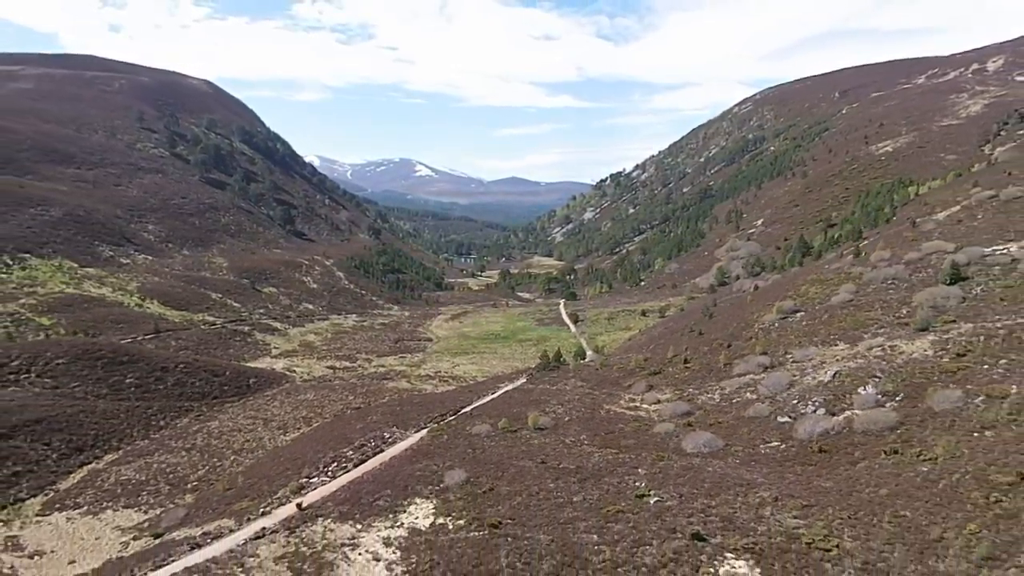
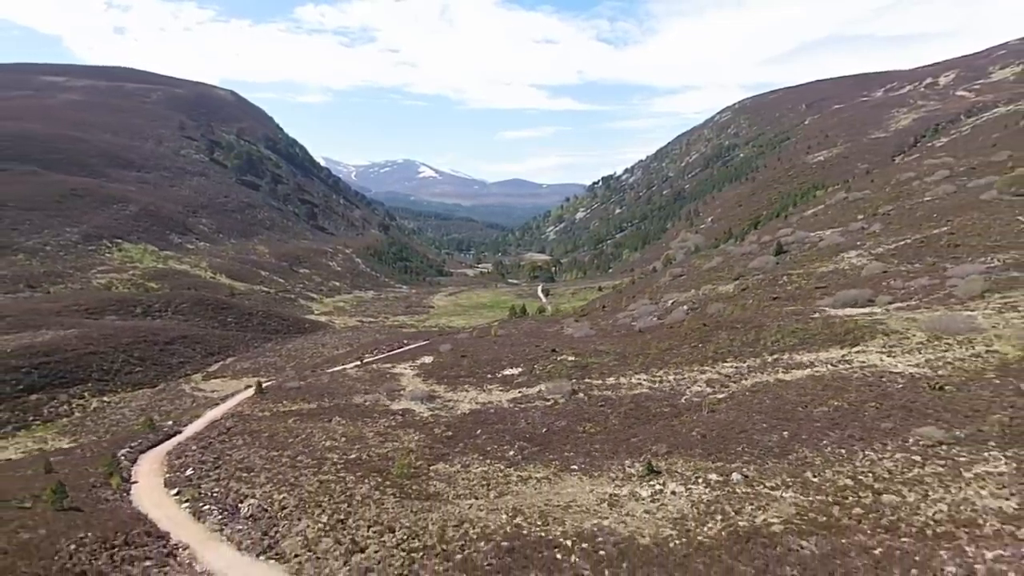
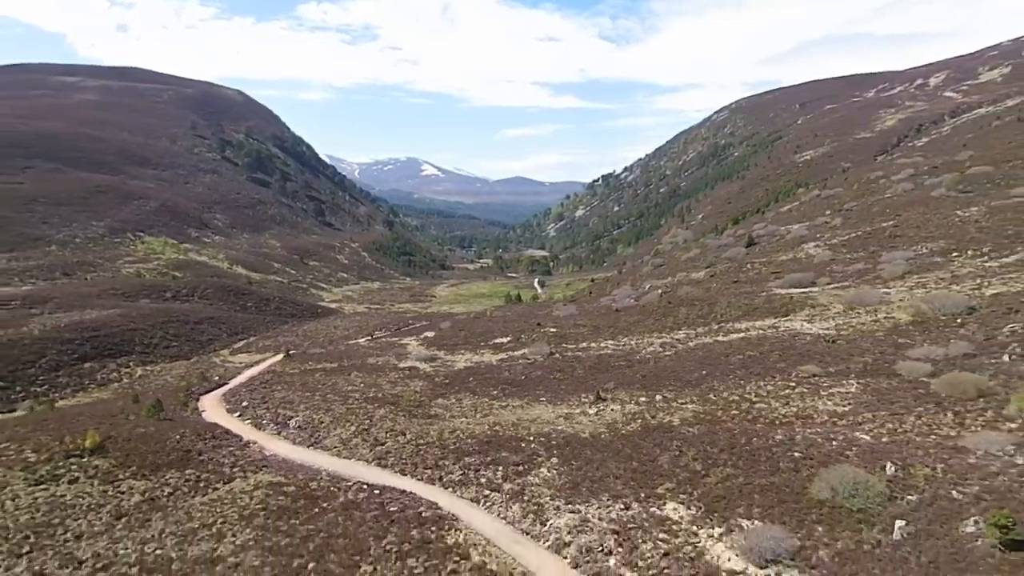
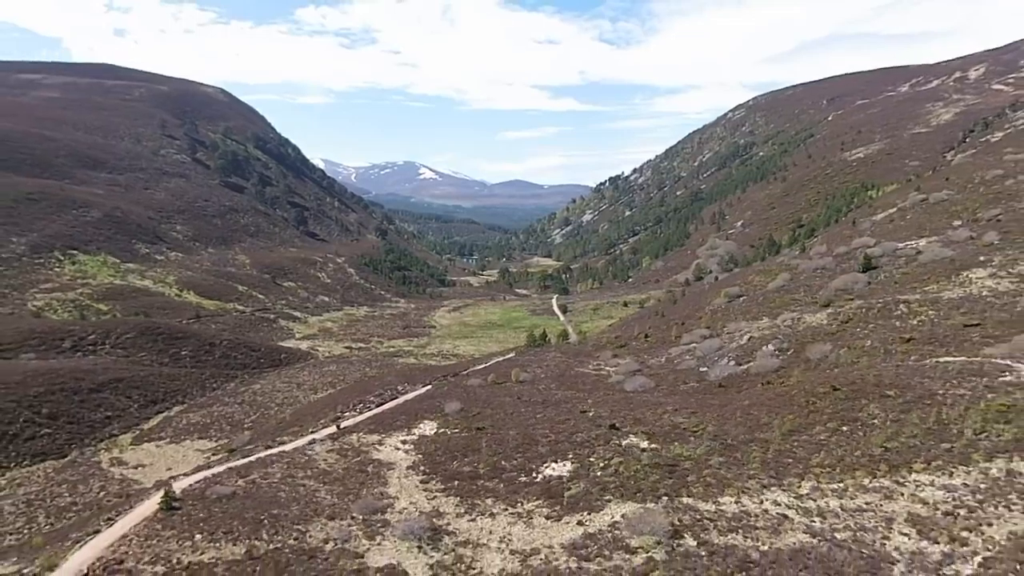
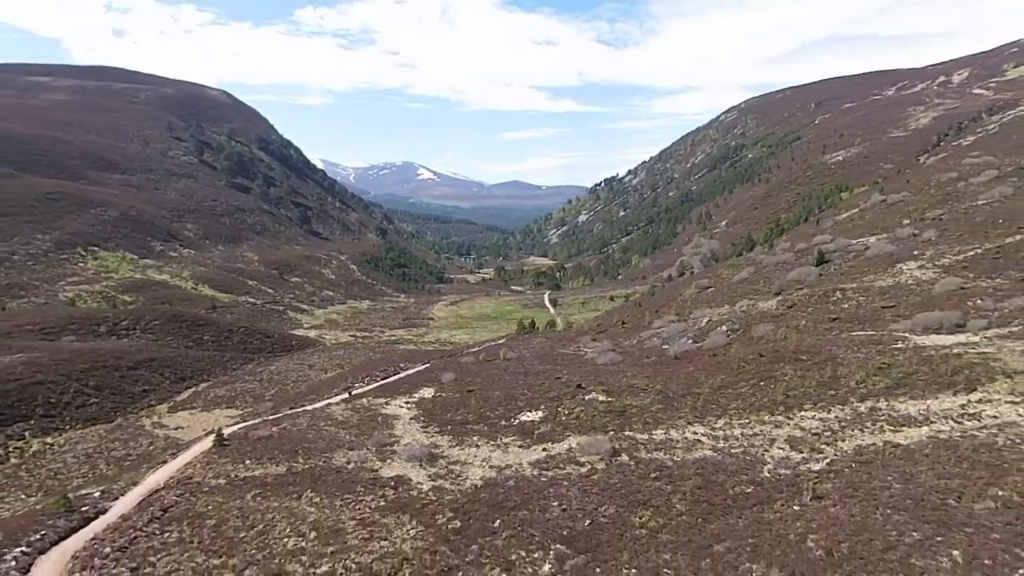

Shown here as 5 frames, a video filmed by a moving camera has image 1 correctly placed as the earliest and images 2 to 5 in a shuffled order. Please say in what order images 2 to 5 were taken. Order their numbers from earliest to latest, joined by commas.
4, 5, 2, 3
